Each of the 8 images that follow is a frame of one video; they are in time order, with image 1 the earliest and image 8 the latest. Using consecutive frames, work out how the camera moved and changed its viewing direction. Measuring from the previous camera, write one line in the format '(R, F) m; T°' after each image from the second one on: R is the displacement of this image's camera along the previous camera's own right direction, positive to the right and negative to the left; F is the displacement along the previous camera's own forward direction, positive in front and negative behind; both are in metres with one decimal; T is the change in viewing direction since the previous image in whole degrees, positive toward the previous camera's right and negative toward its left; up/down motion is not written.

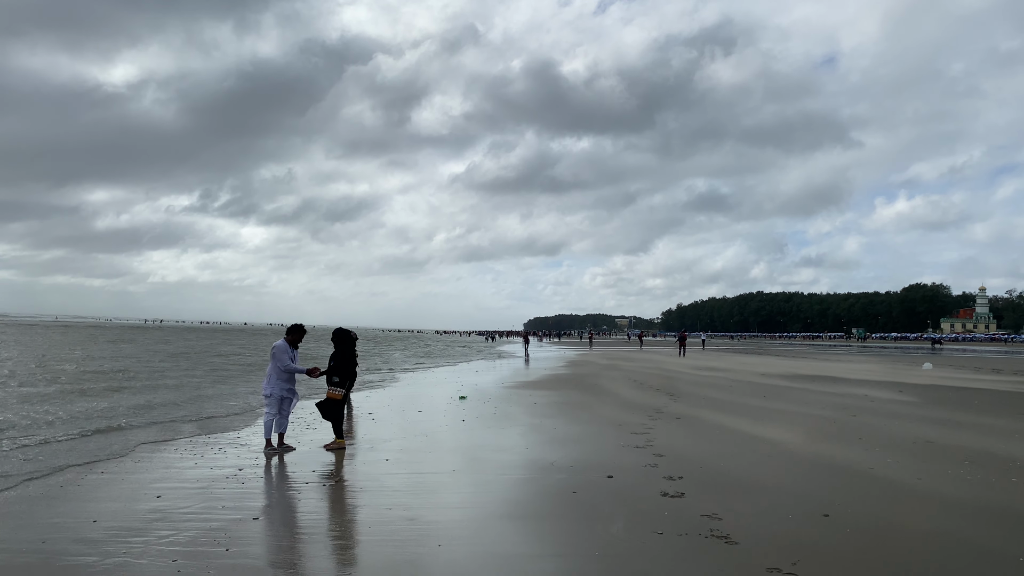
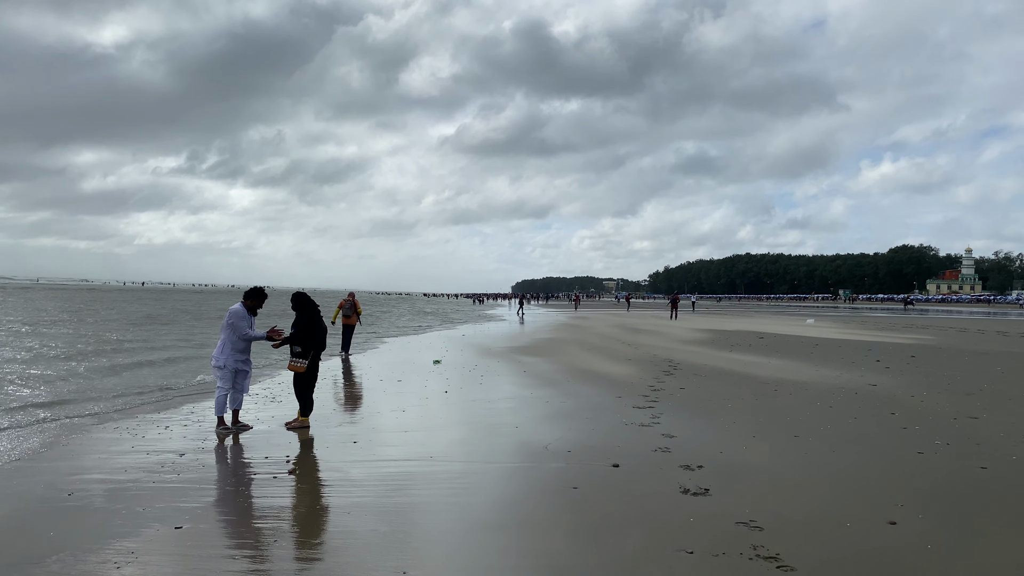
(0.0, +1.2) m; +1°
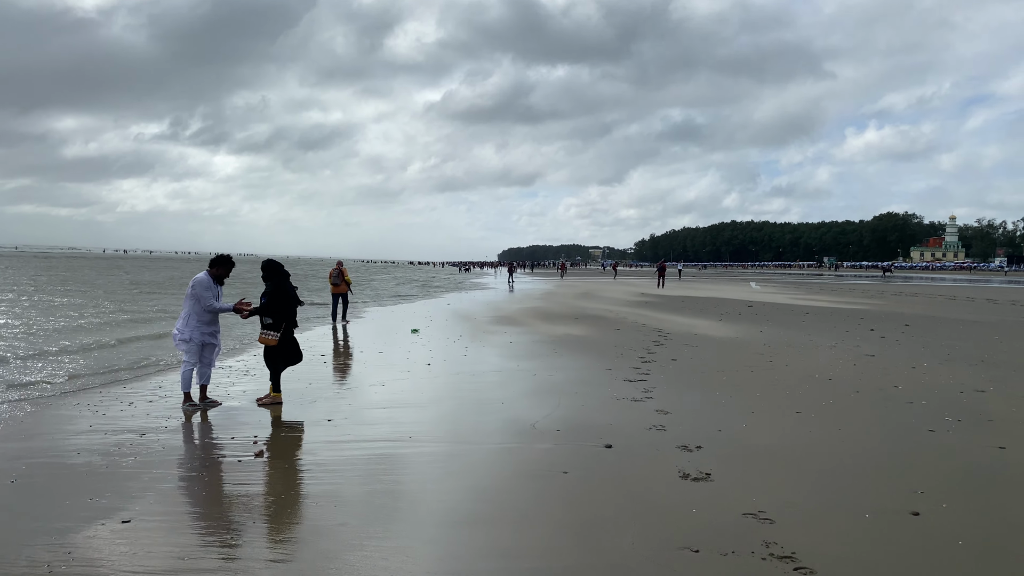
(0.0, +0.5) m; +1°
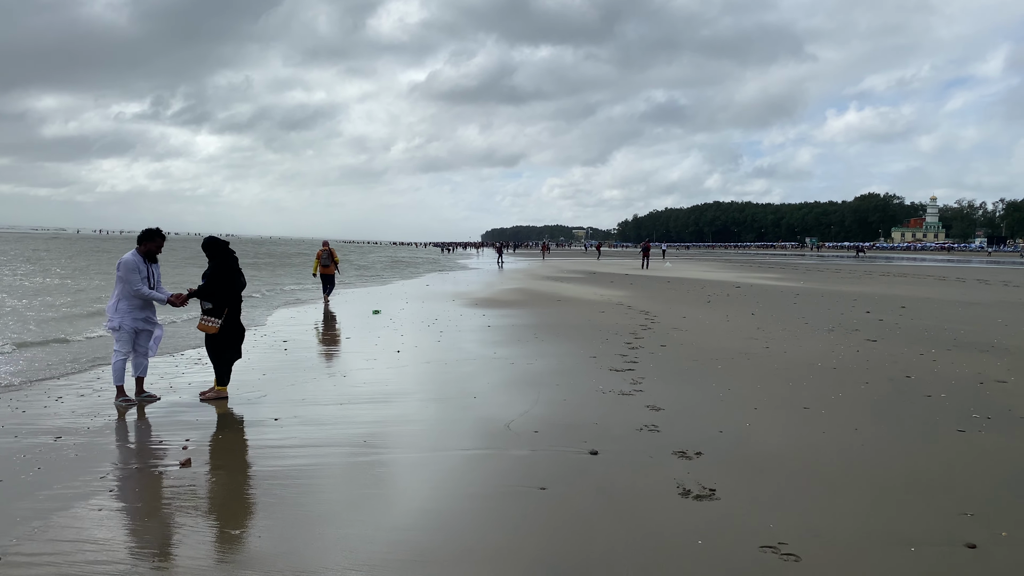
(+0.1, +0.8) m; +2°
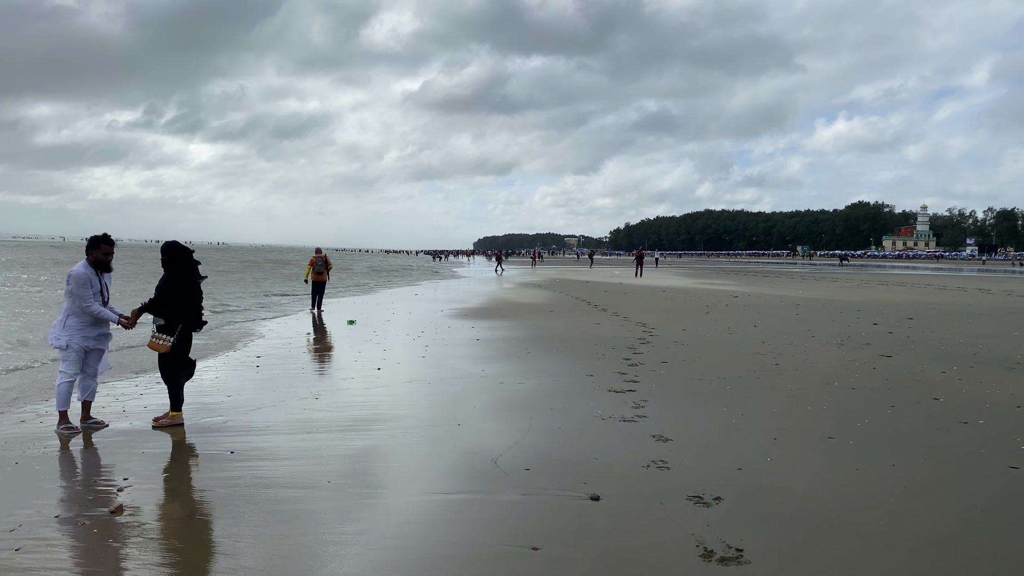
(0.0, +0.6) m; +1°
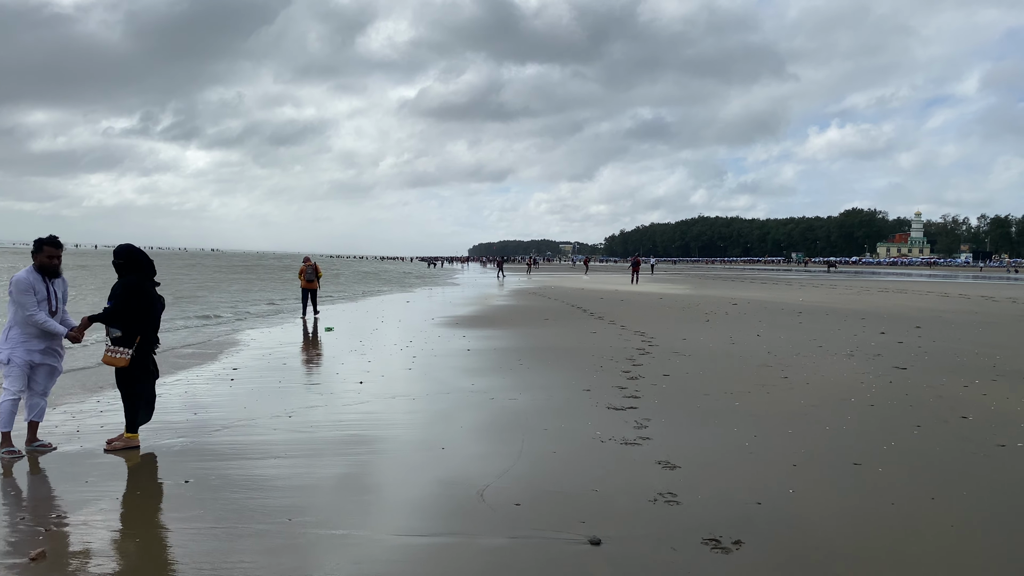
(0.0, +0.5) m; 0°
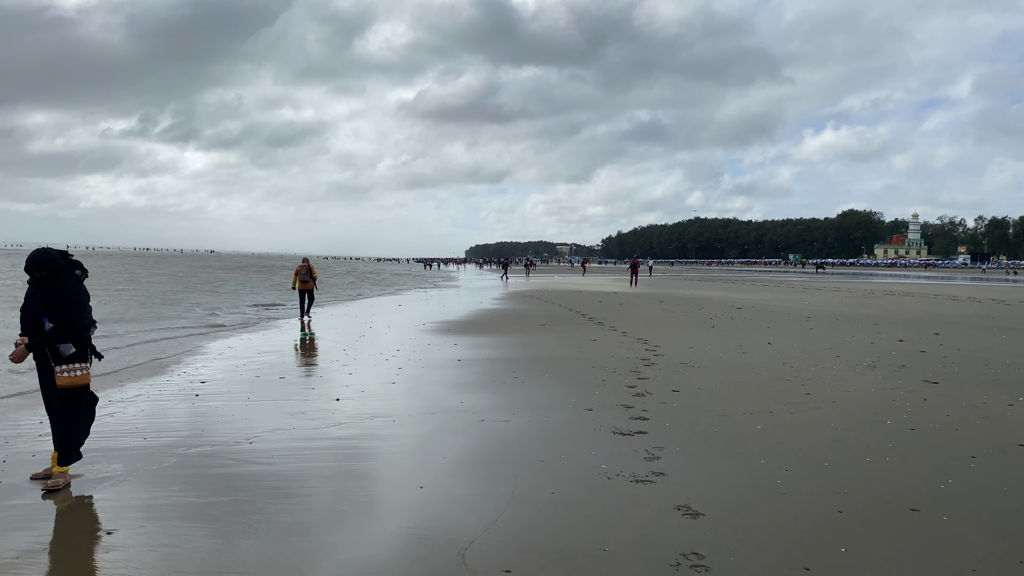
(0.0, +0.7) m; 0°
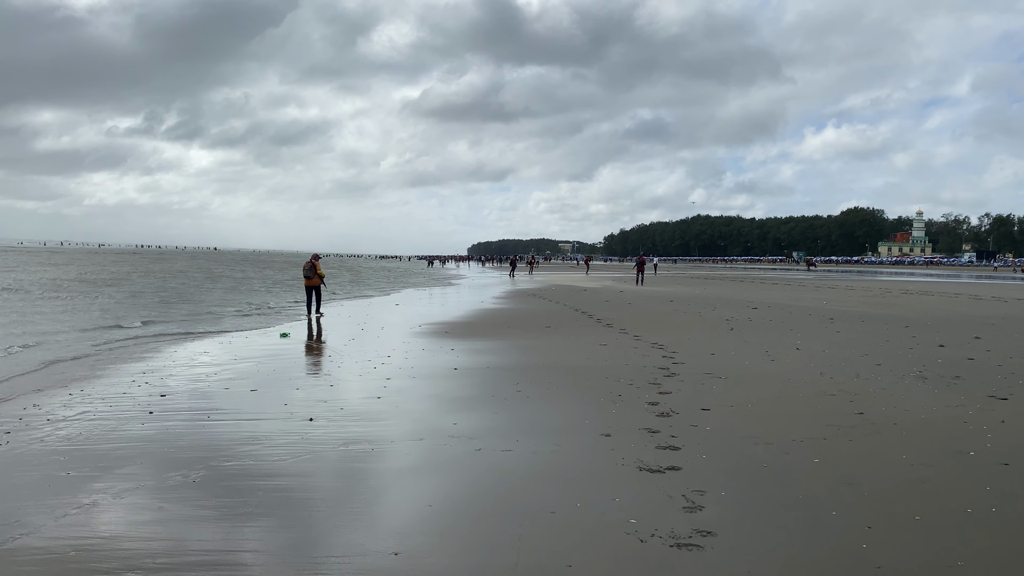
(0.0, +1.0) m; 0°
